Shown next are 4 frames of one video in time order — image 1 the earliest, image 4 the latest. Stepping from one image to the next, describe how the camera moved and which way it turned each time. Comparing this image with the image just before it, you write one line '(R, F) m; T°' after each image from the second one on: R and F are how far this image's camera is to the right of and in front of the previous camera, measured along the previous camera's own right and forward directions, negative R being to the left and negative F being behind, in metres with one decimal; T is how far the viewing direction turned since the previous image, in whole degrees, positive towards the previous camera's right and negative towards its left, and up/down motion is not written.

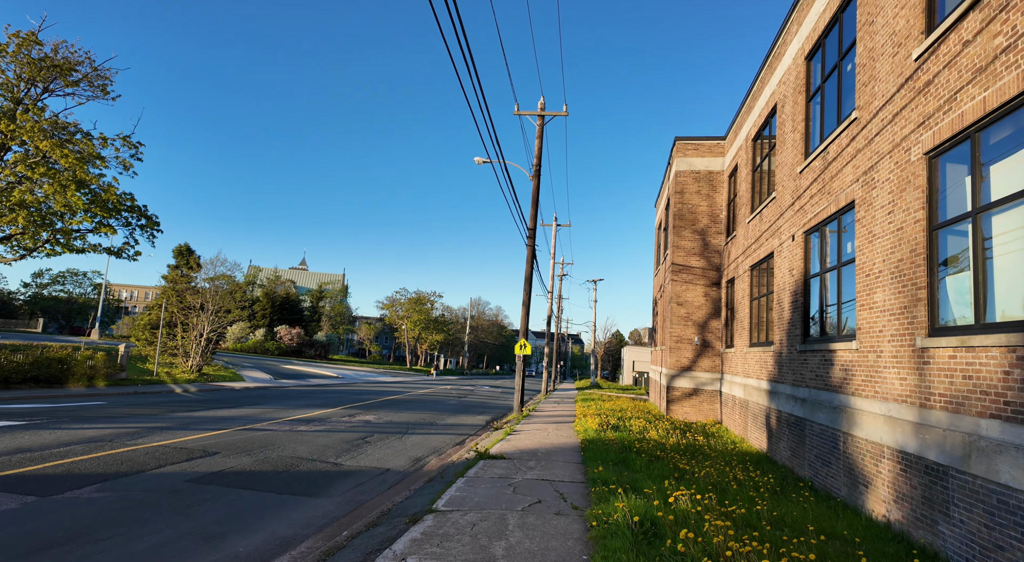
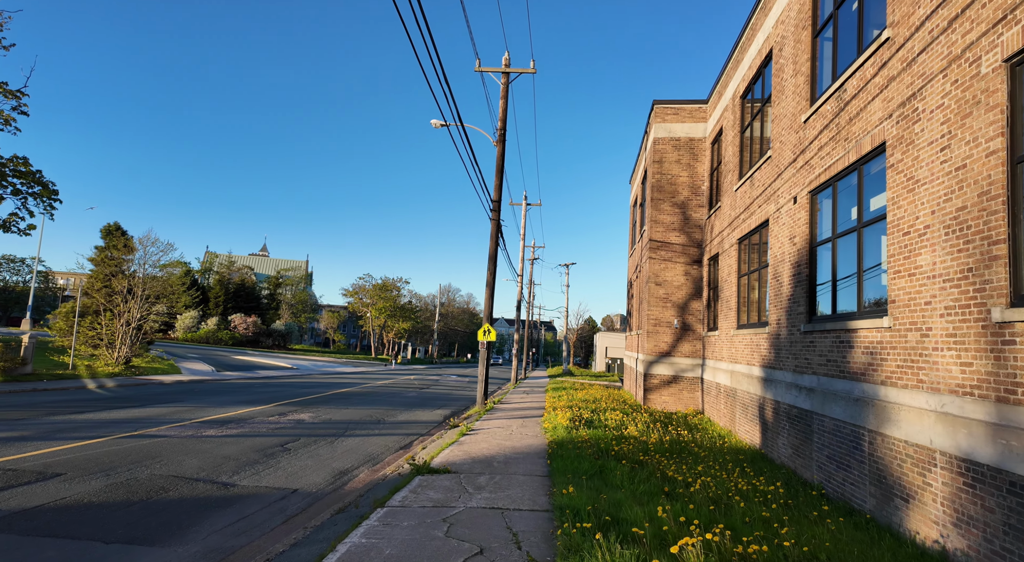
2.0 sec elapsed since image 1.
(+0.3, +1.9) m; +3°
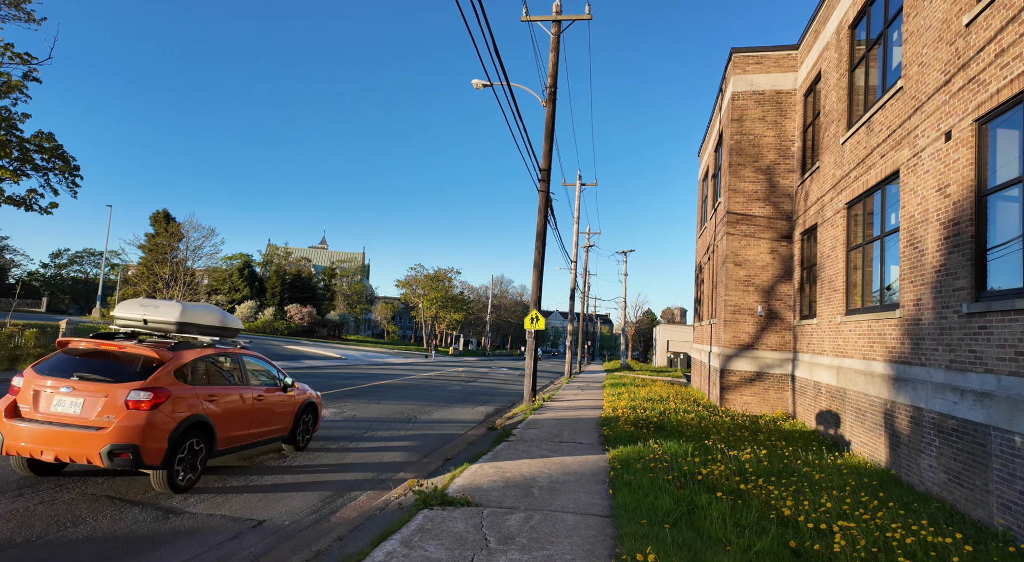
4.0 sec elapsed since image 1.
(+0.1, +2.1) m; -6°
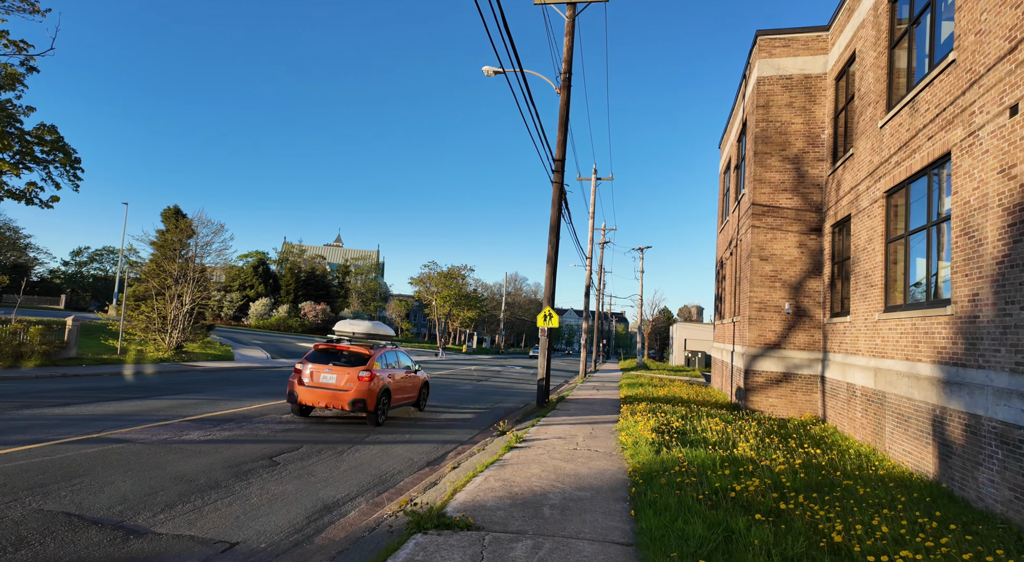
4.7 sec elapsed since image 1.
(+0.1, +0.7) m; -1°
